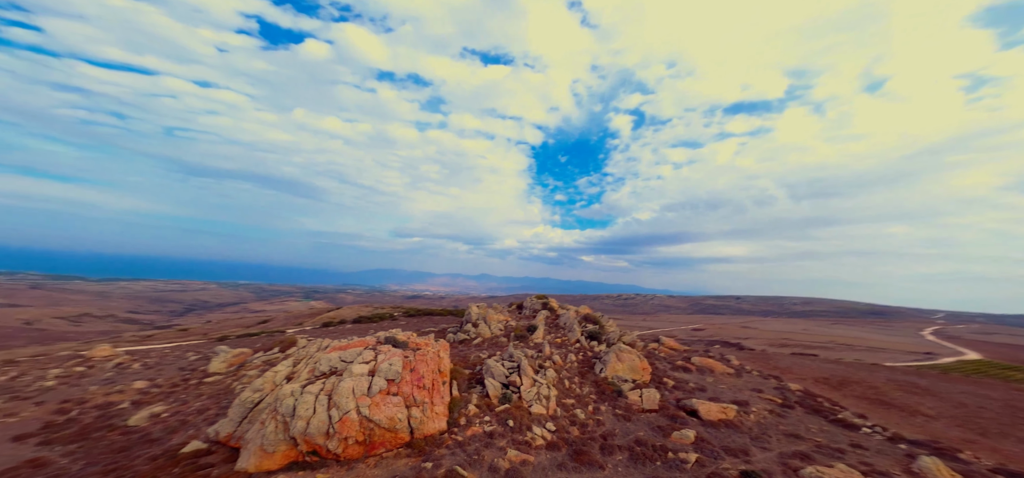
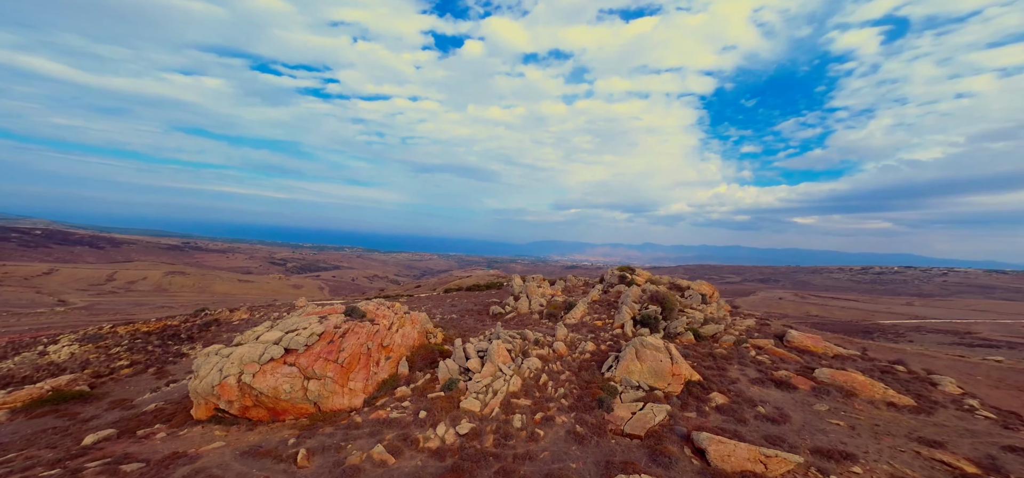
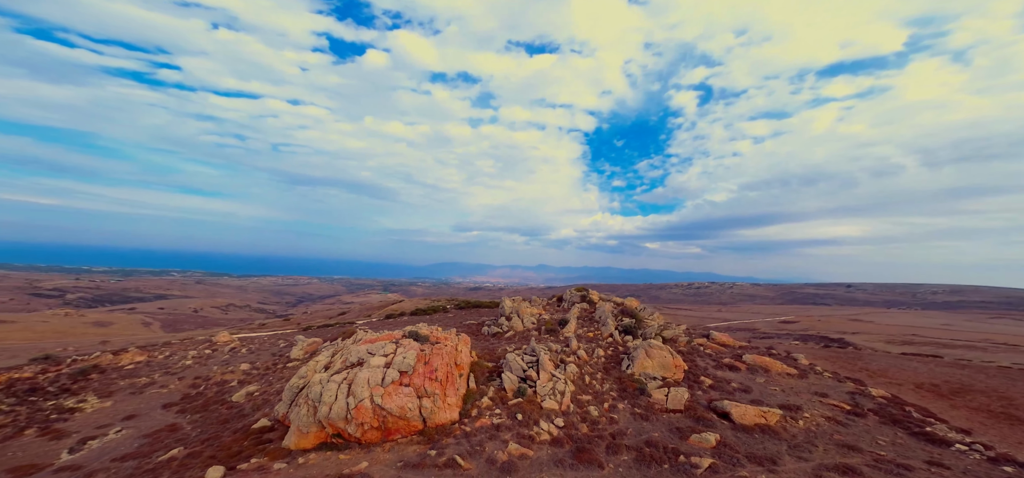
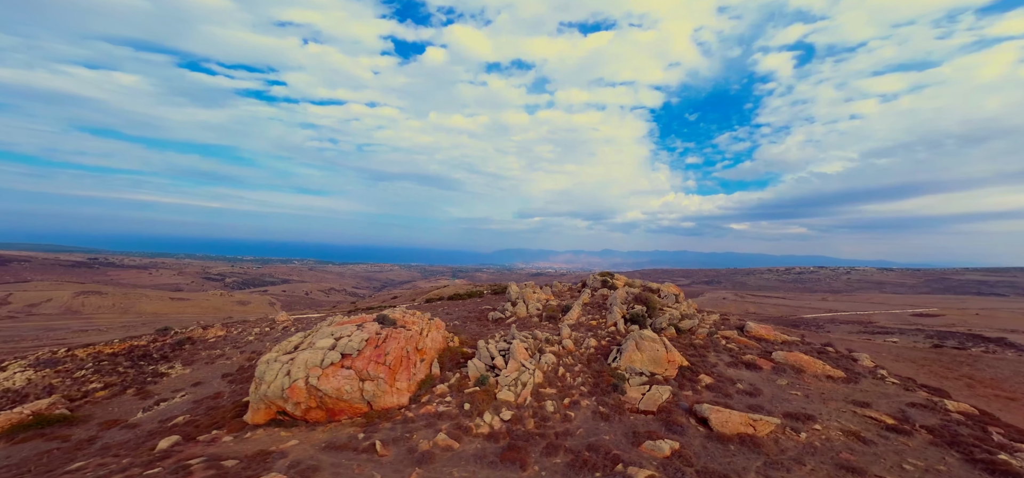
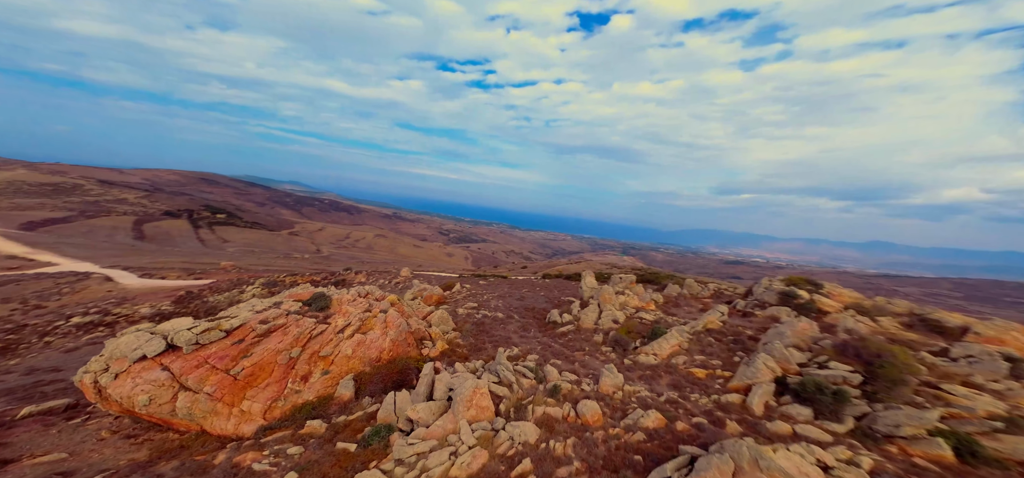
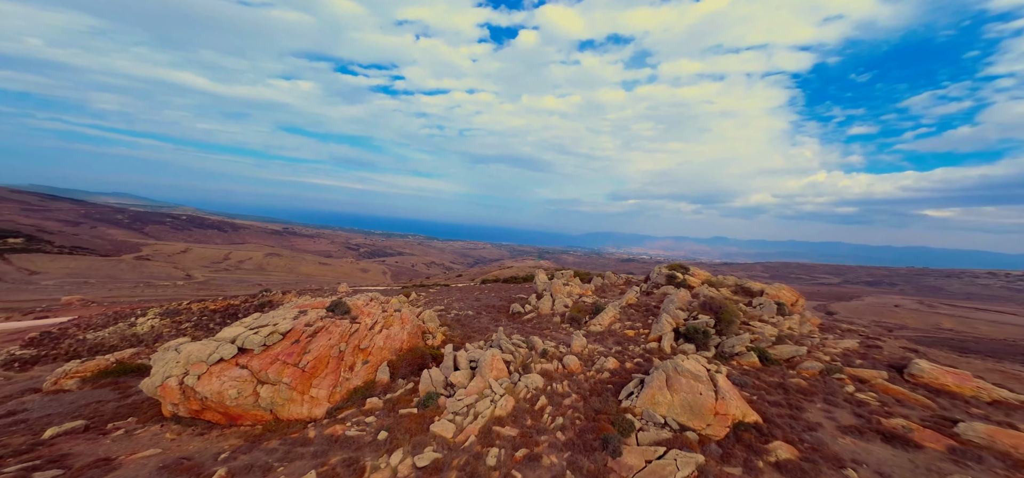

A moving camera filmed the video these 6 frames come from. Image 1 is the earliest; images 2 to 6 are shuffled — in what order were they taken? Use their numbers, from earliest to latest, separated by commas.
3, 4, 2, 6, 5
